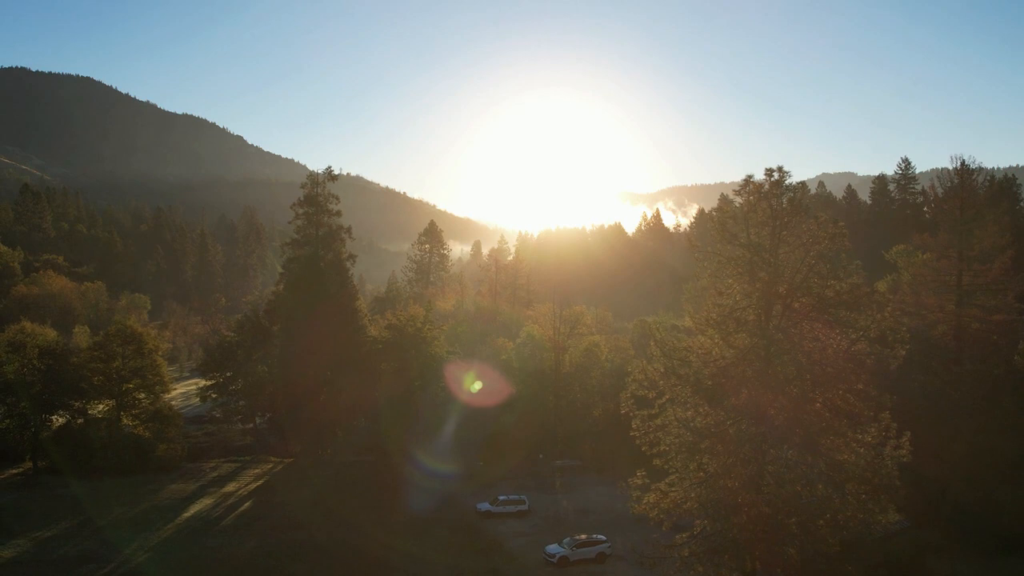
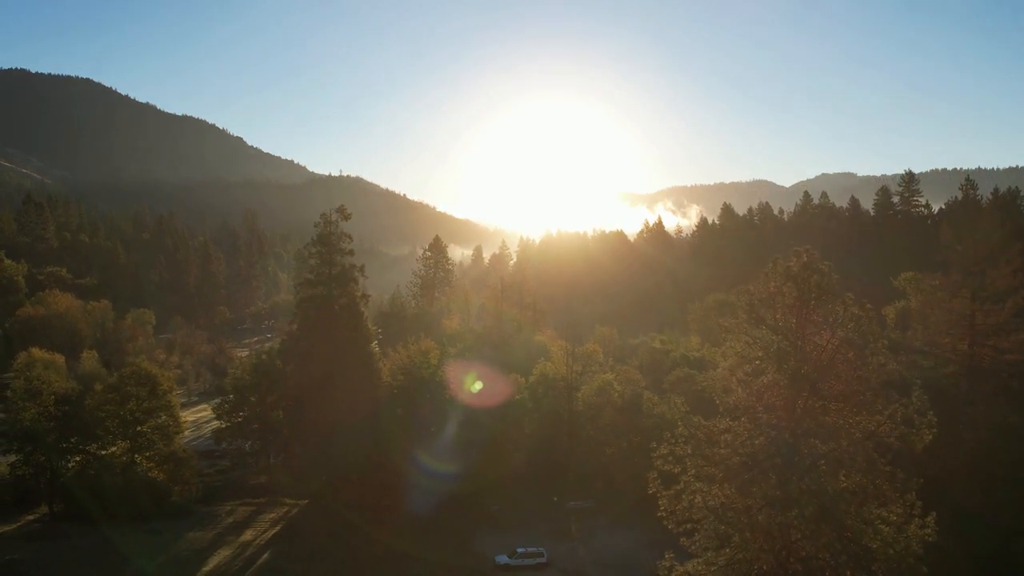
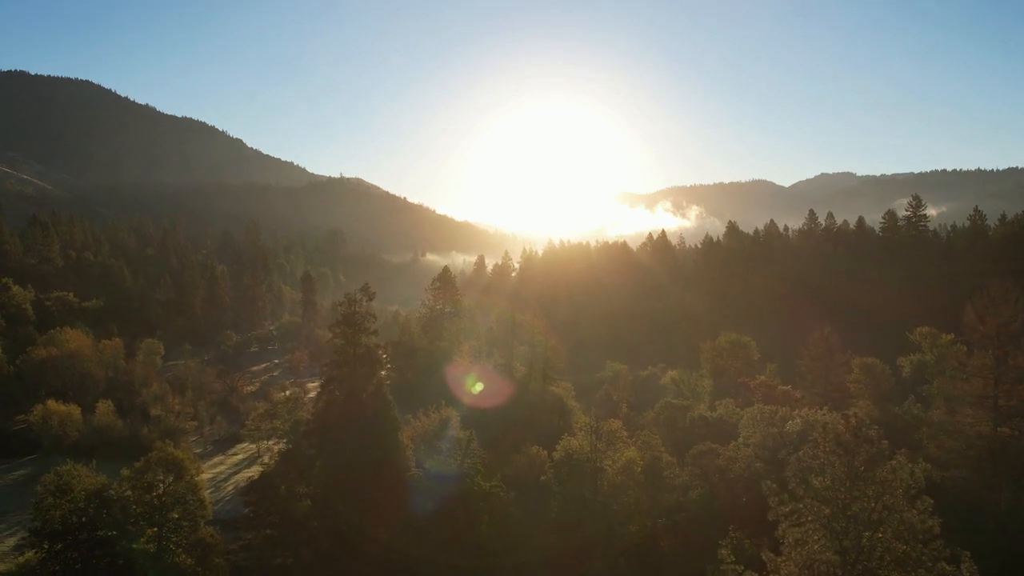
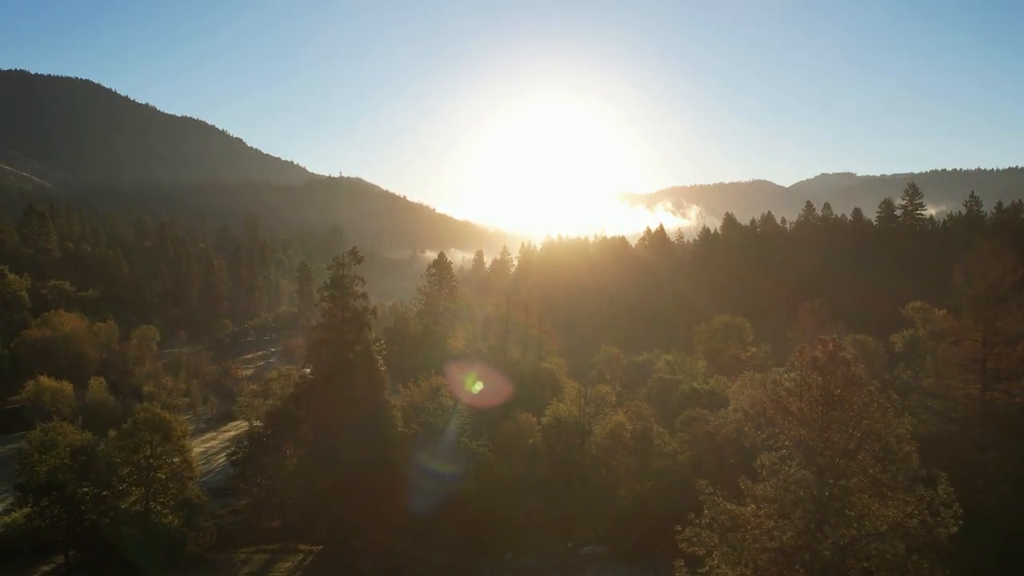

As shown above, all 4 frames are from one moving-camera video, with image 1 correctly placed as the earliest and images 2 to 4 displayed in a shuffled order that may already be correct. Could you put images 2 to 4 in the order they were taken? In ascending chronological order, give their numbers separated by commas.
2, 4, 3
